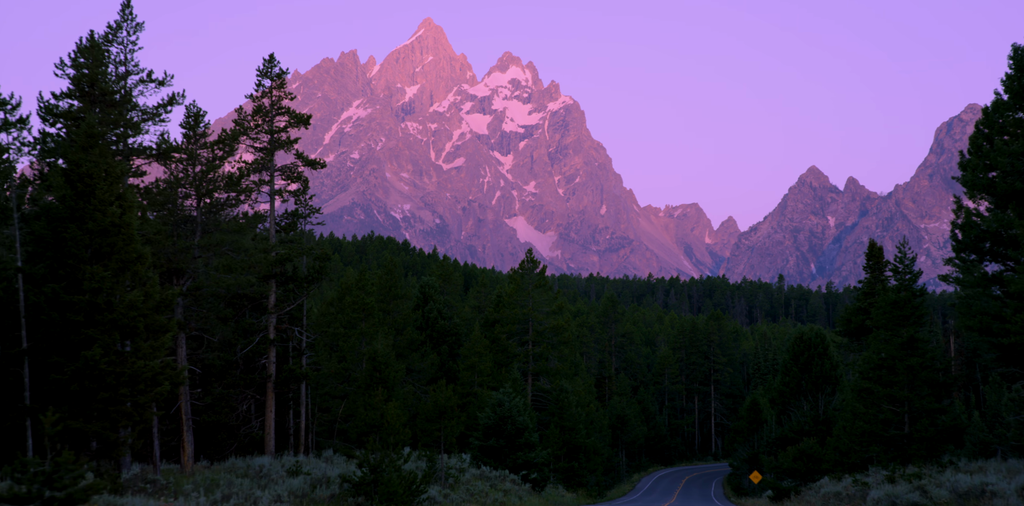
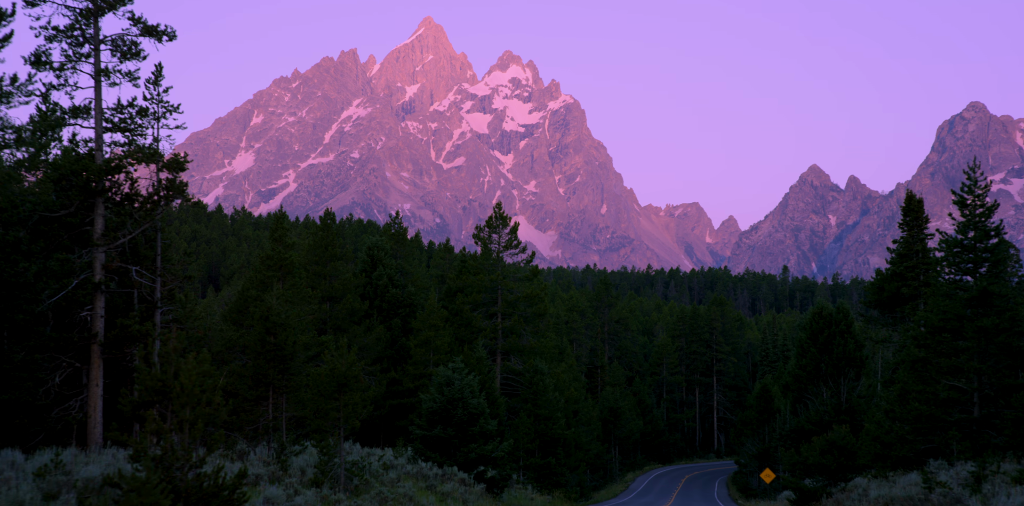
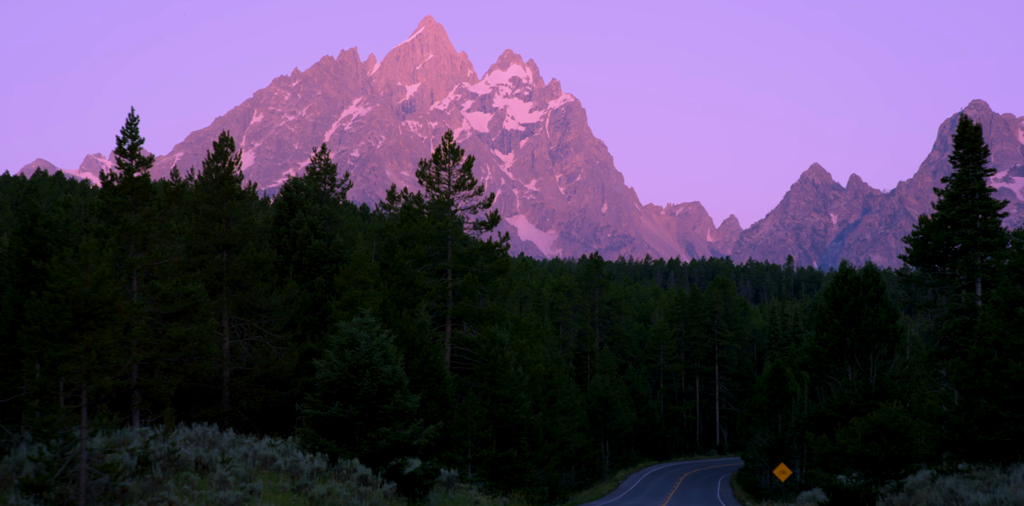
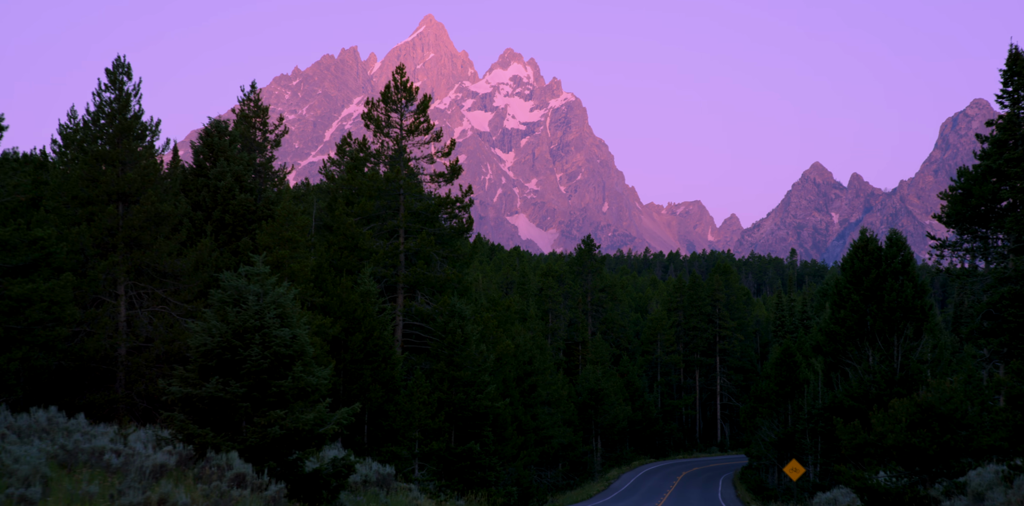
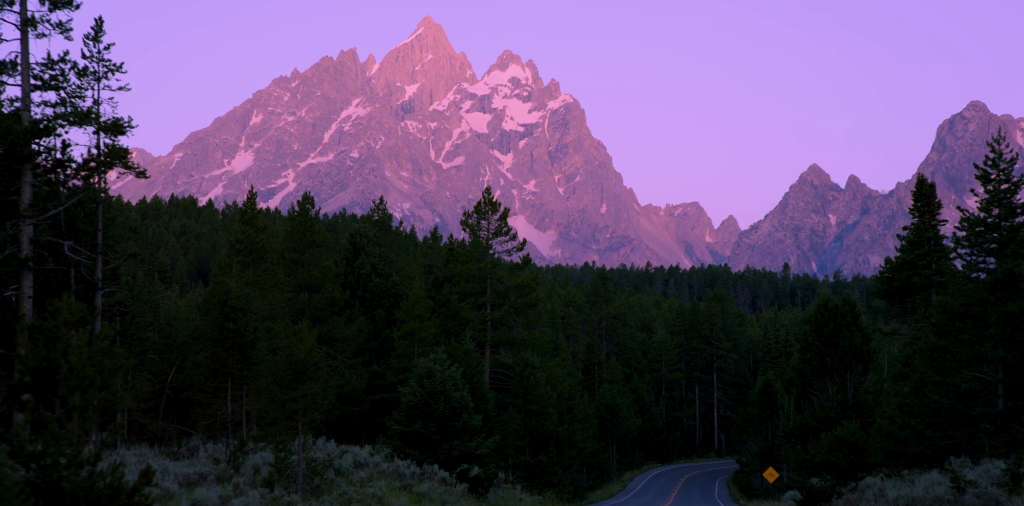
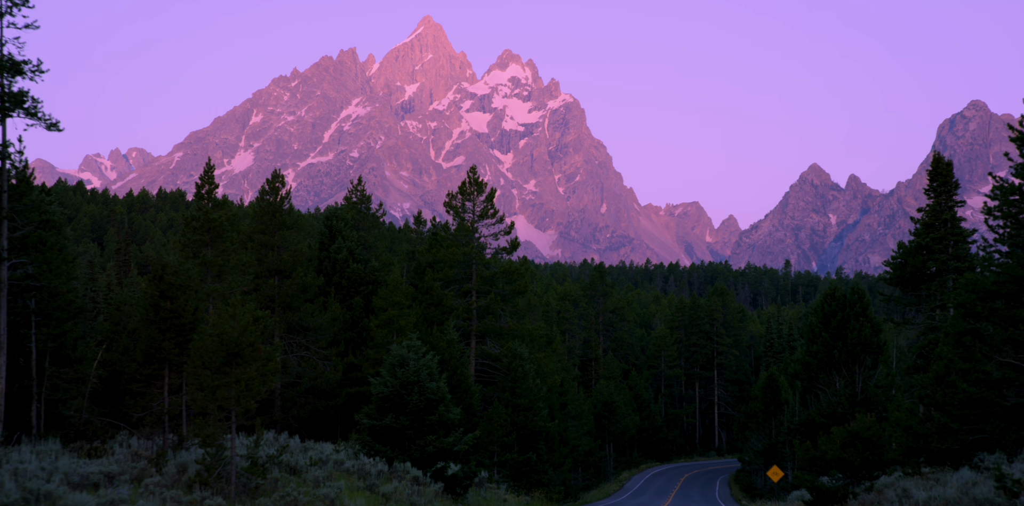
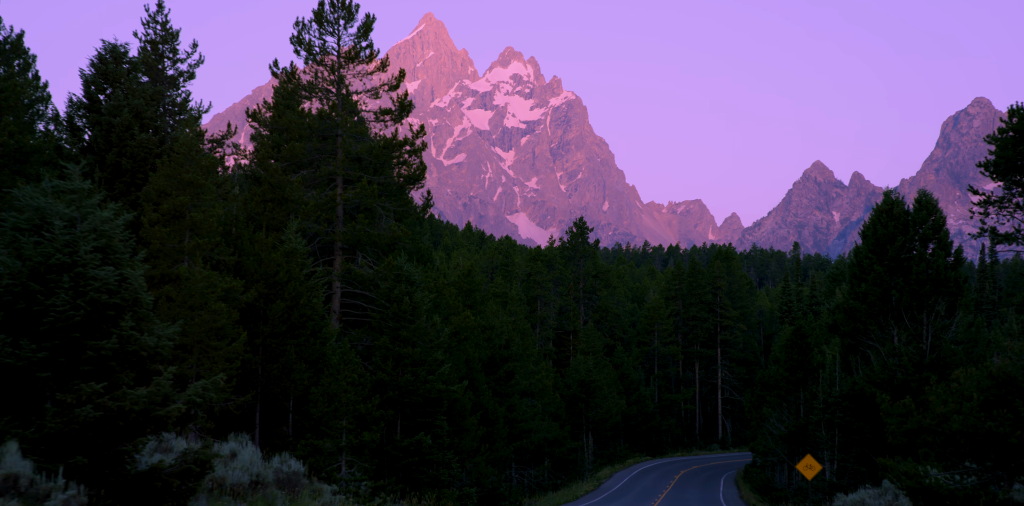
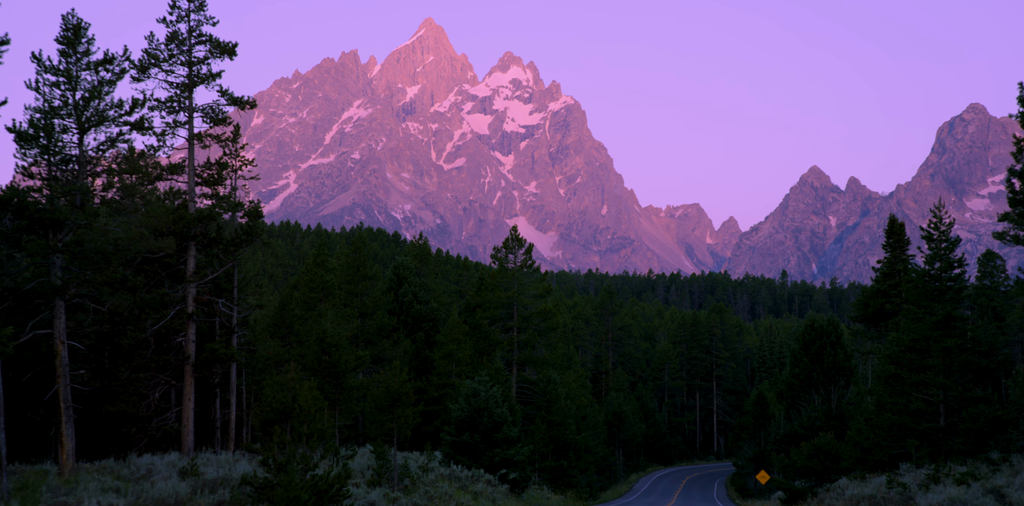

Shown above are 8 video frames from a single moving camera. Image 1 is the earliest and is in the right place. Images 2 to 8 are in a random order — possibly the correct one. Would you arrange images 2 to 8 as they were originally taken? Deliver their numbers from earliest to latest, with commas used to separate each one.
8, 2, 5, 6, 3, 4, 7
